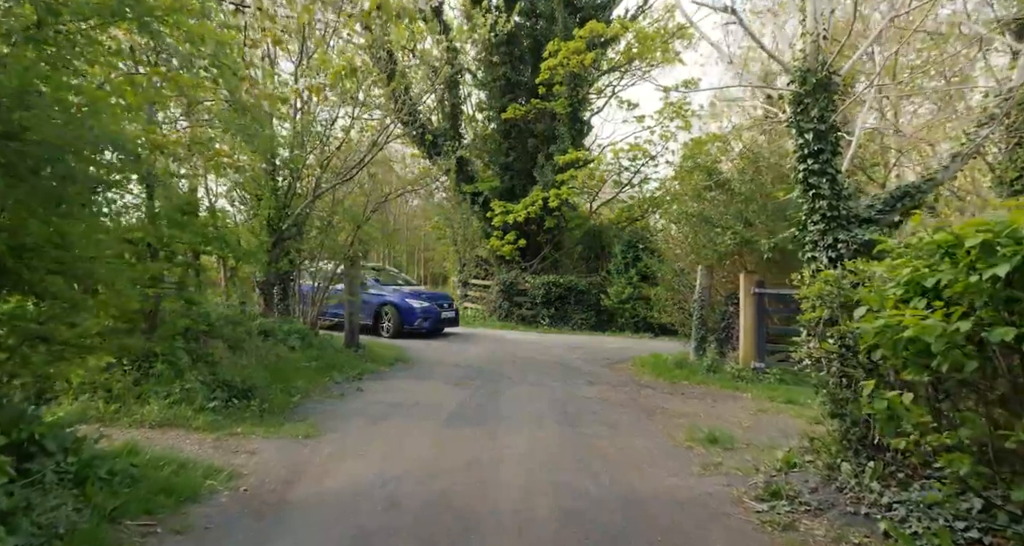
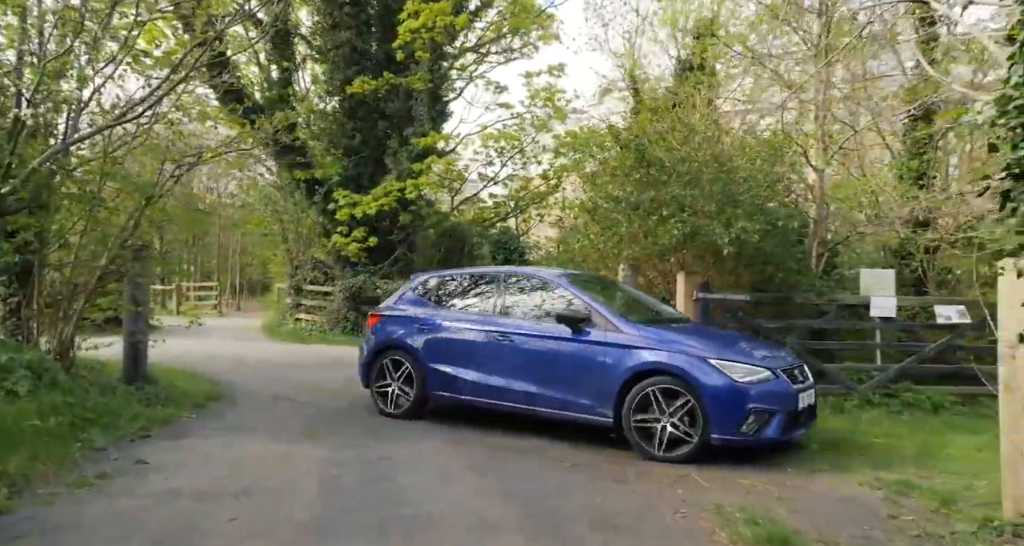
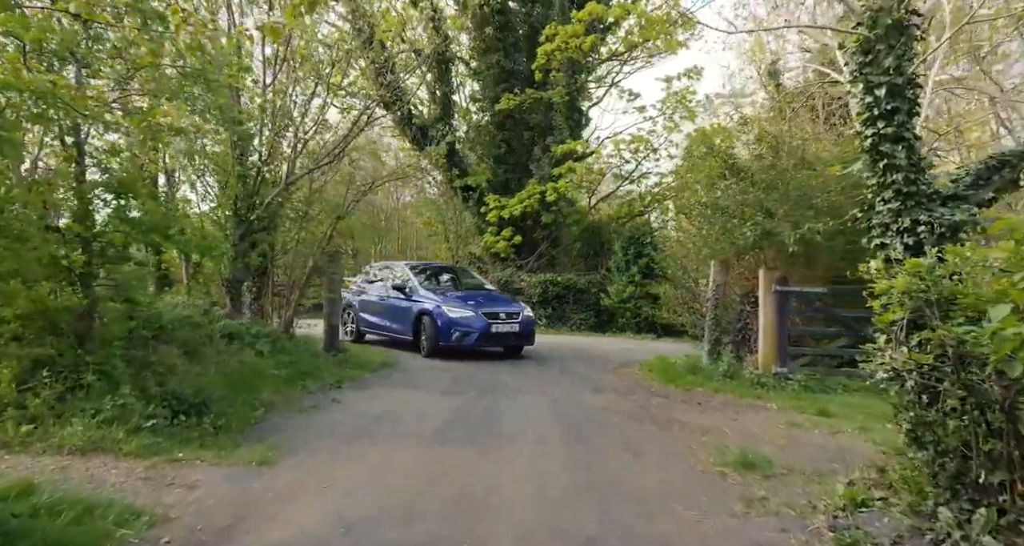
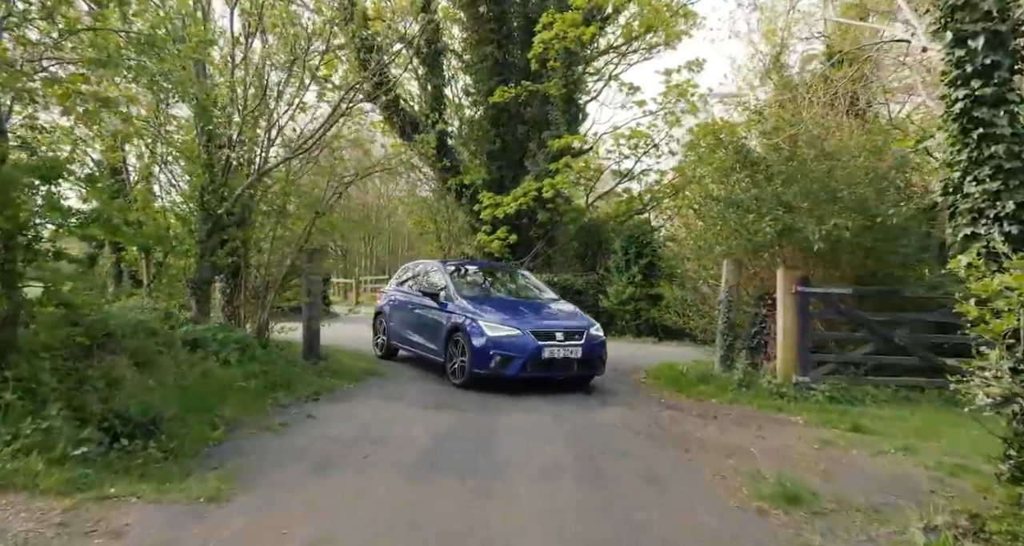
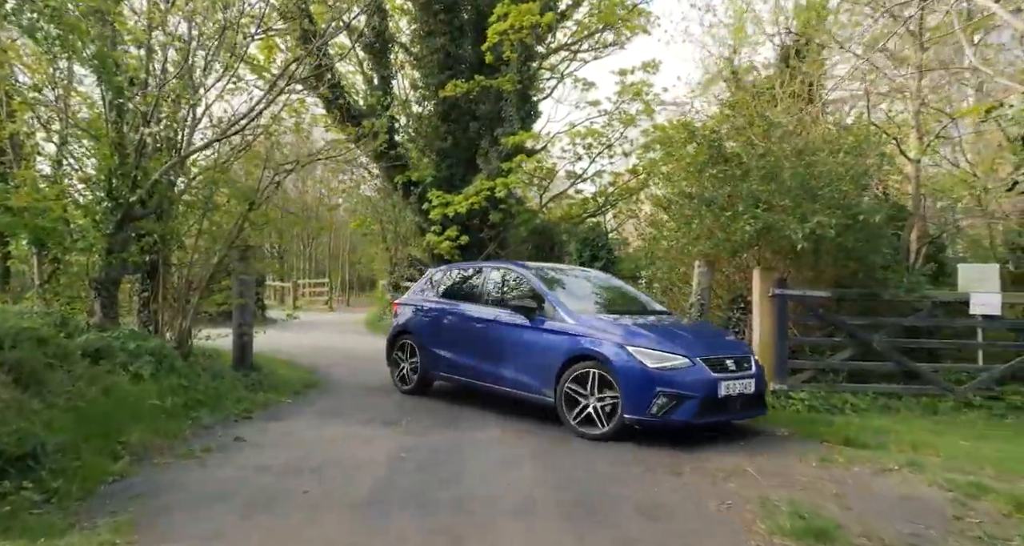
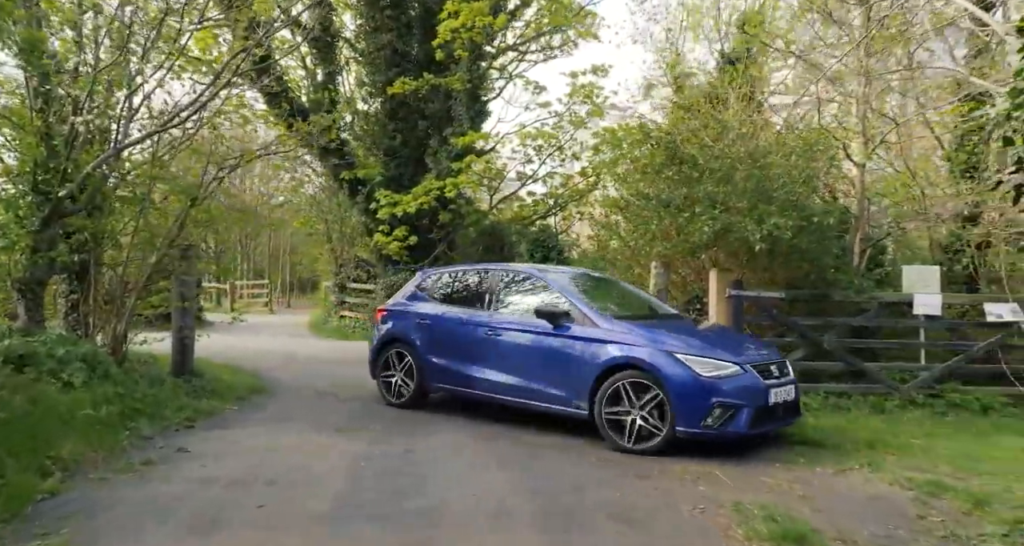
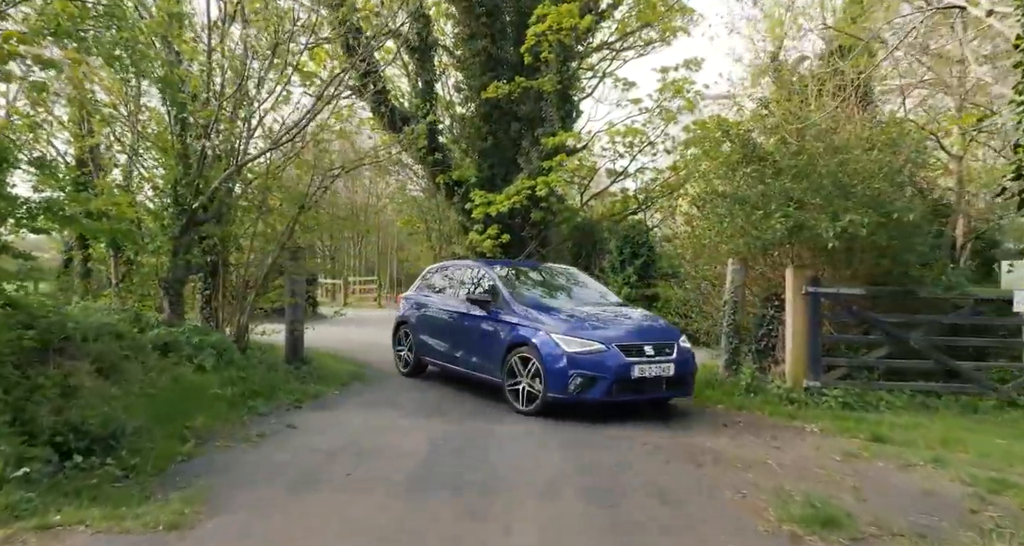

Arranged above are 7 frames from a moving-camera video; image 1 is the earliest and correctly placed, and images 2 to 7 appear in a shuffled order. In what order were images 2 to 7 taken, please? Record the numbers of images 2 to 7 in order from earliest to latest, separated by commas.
3, 4, 7, 5, 6, 2
